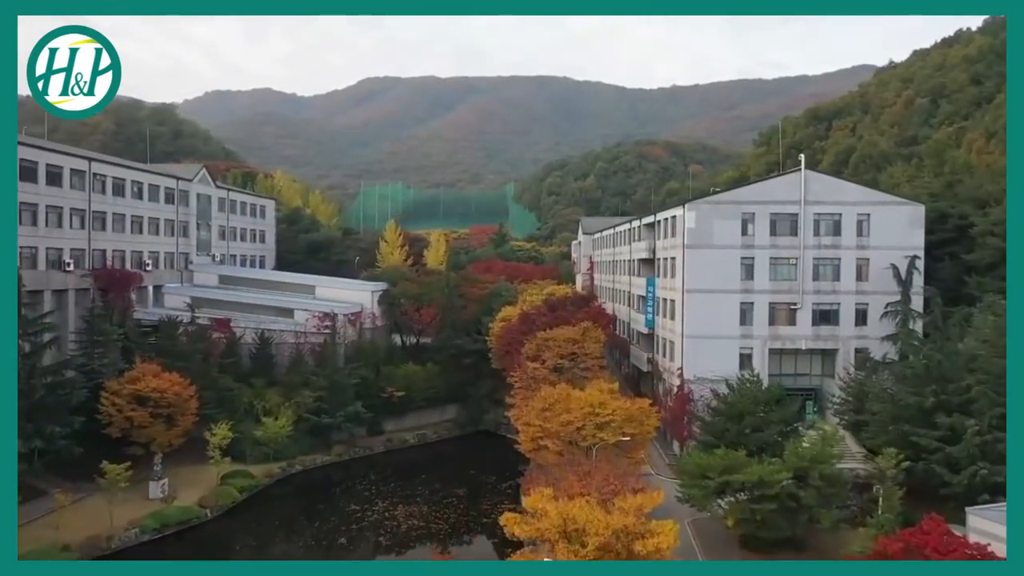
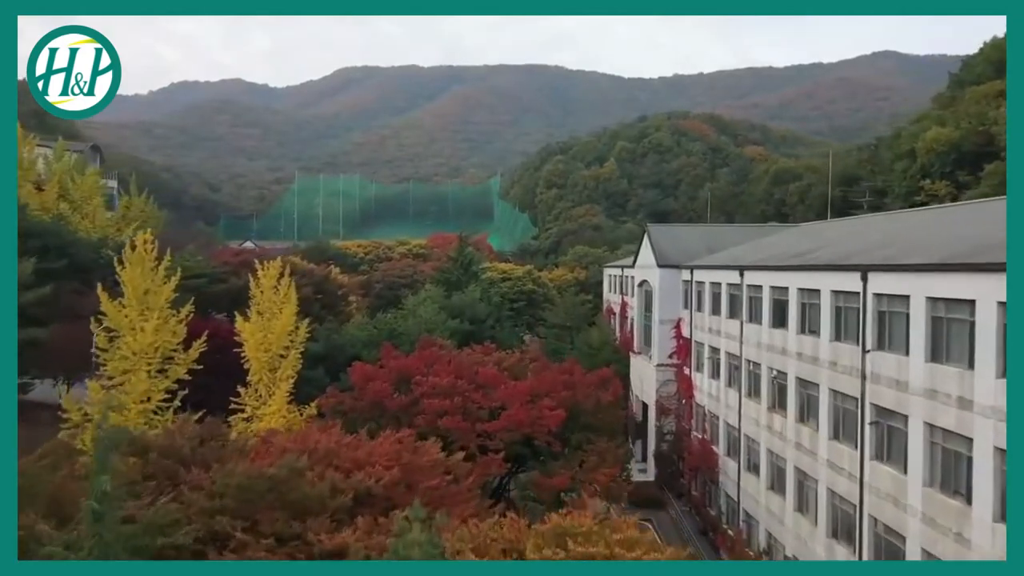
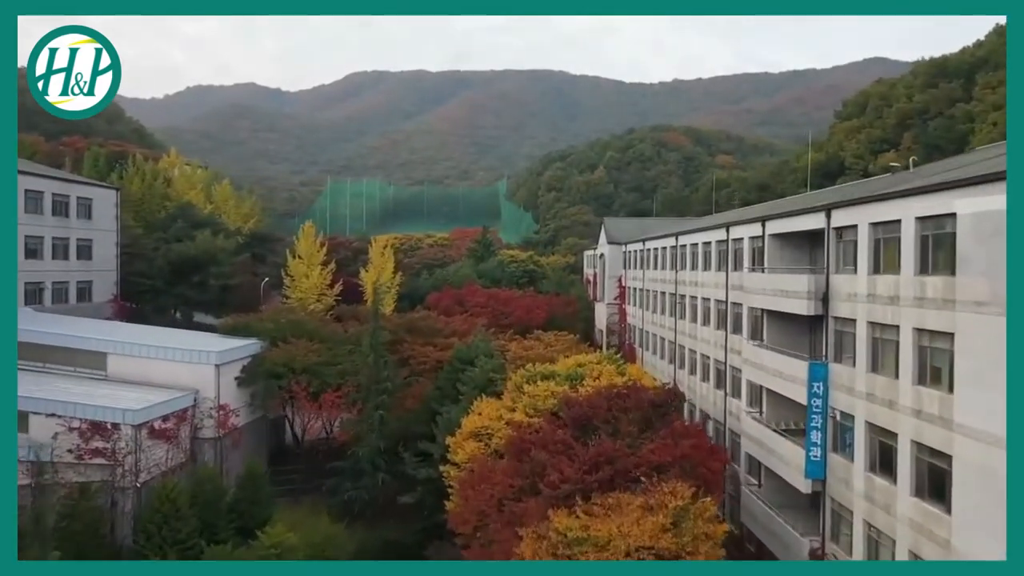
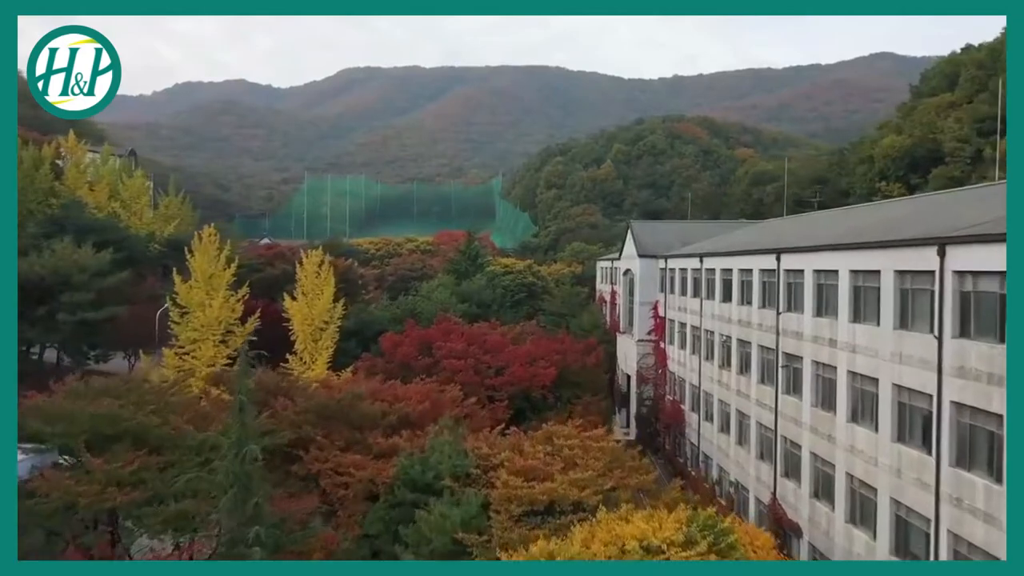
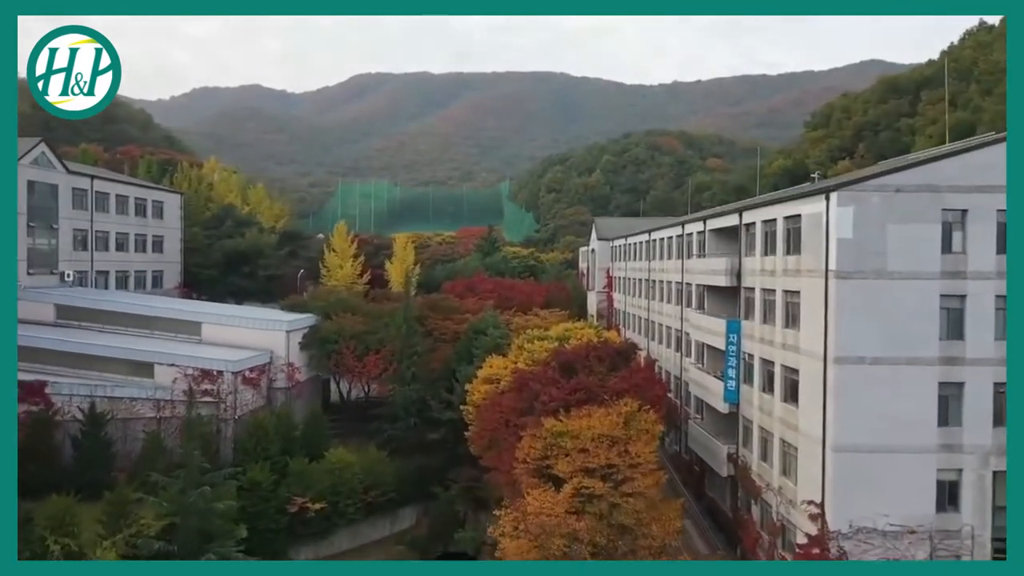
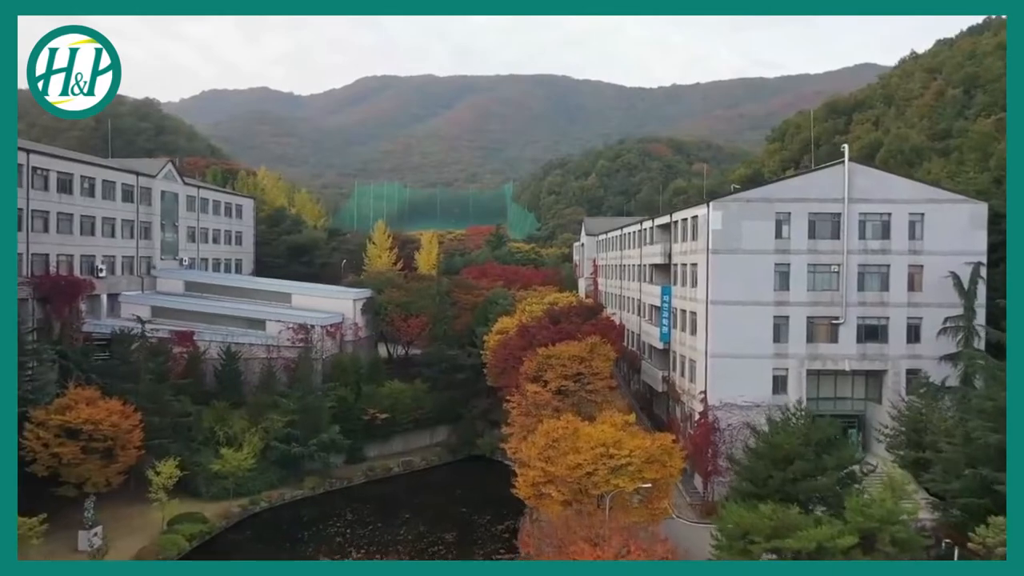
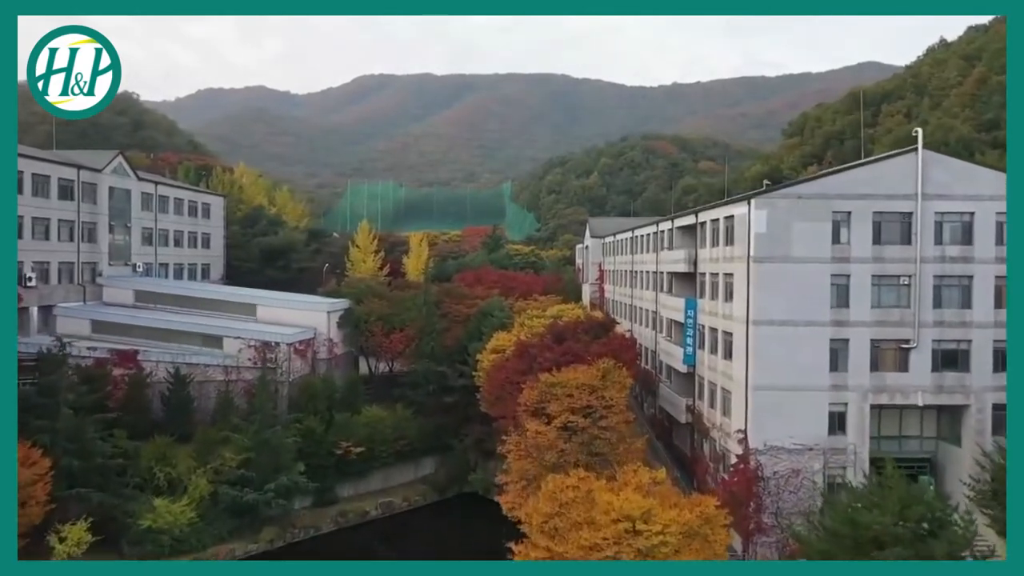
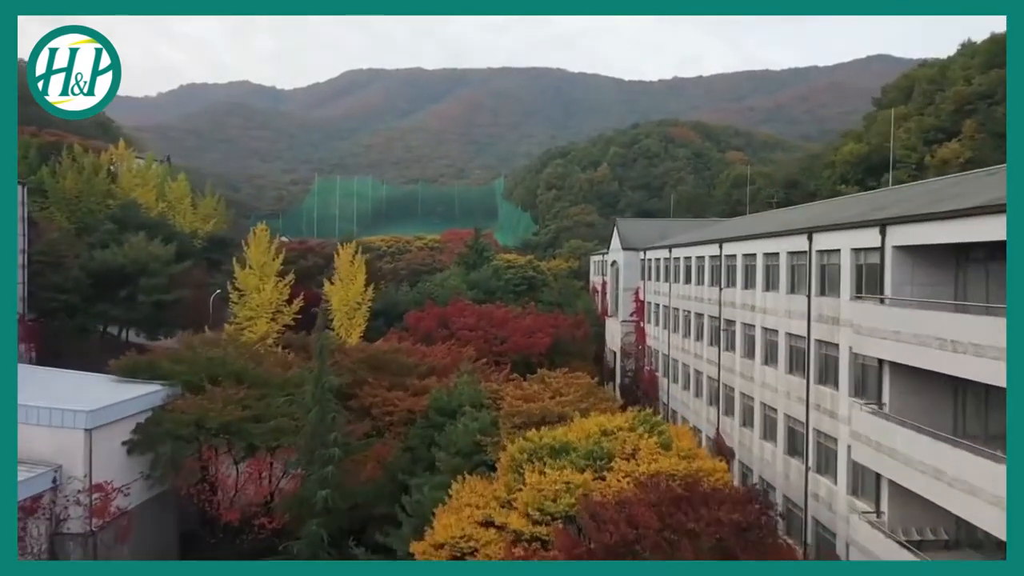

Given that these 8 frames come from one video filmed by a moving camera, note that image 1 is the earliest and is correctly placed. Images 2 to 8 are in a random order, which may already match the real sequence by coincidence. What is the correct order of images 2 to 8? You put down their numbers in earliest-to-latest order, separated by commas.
6, 7, 5, 3, 8, 4, 2
